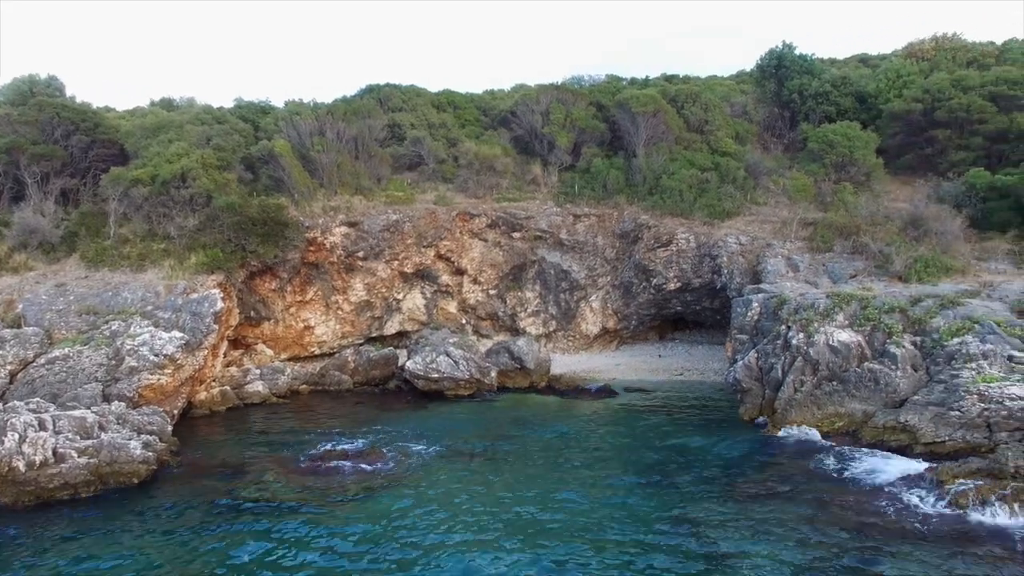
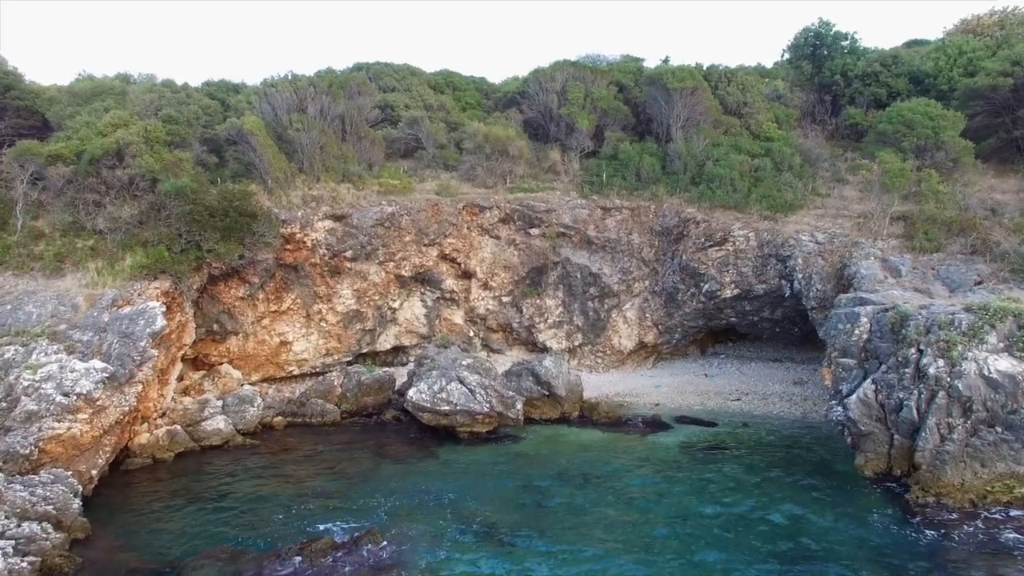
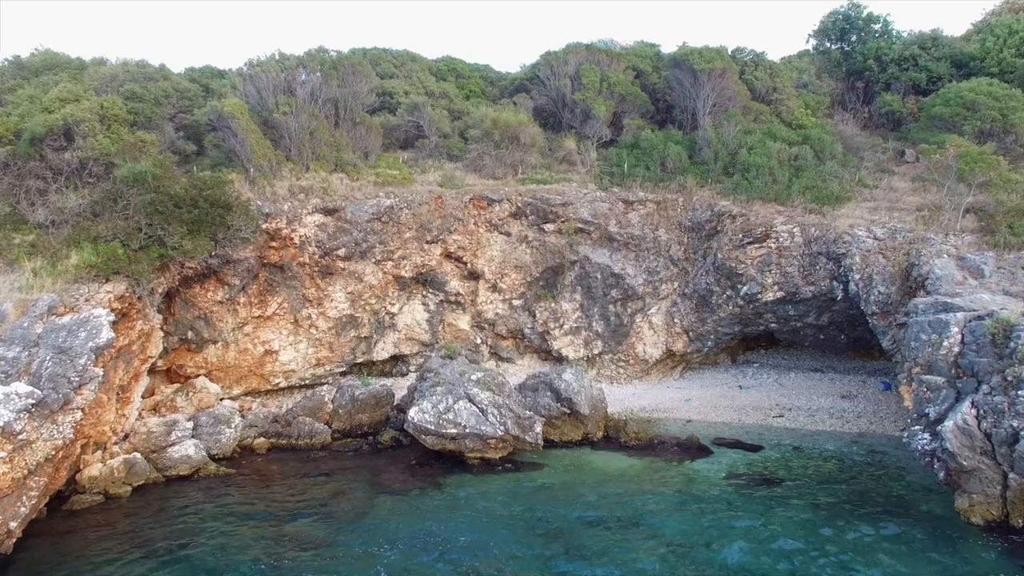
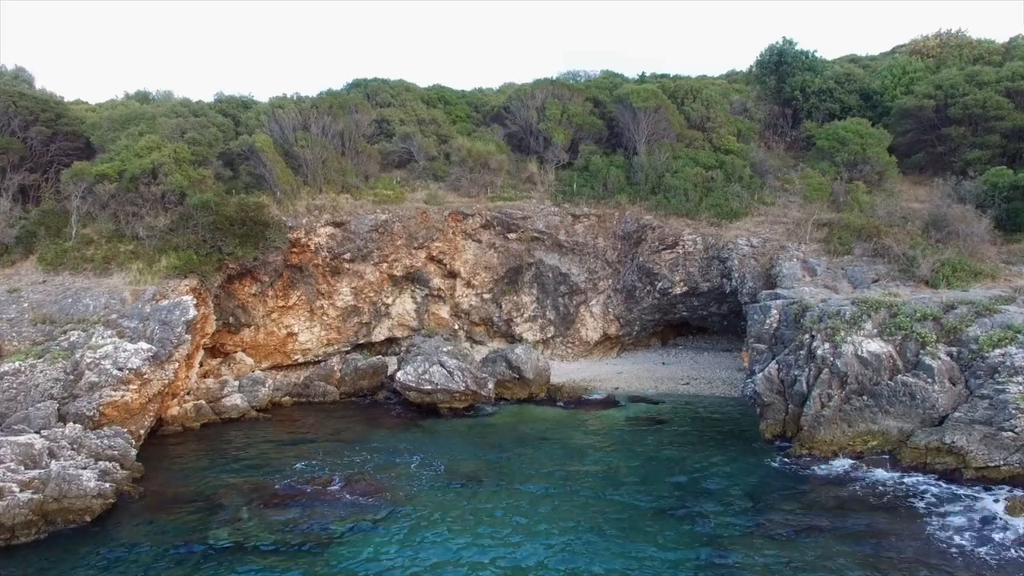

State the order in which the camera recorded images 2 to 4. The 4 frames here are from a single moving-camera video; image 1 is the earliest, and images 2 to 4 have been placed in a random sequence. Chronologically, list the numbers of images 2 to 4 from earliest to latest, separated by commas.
4, 2, 3
